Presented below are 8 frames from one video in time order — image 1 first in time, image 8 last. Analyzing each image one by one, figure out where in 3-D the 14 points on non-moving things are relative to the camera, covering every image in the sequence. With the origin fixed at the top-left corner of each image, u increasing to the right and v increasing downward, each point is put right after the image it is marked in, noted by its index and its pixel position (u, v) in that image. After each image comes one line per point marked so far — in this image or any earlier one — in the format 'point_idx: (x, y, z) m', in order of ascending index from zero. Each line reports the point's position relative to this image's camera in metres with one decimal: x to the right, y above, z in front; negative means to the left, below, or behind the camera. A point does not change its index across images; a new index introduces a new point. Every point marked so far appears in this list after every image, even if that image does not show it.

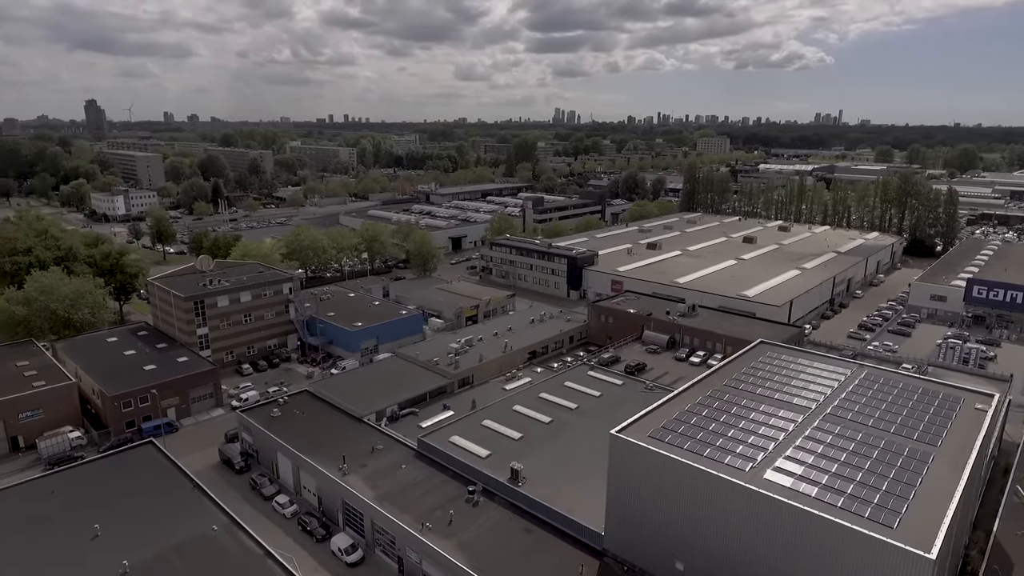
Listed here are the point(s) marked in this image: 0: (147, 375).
0: (-10.0, -2.4, +17.0) m
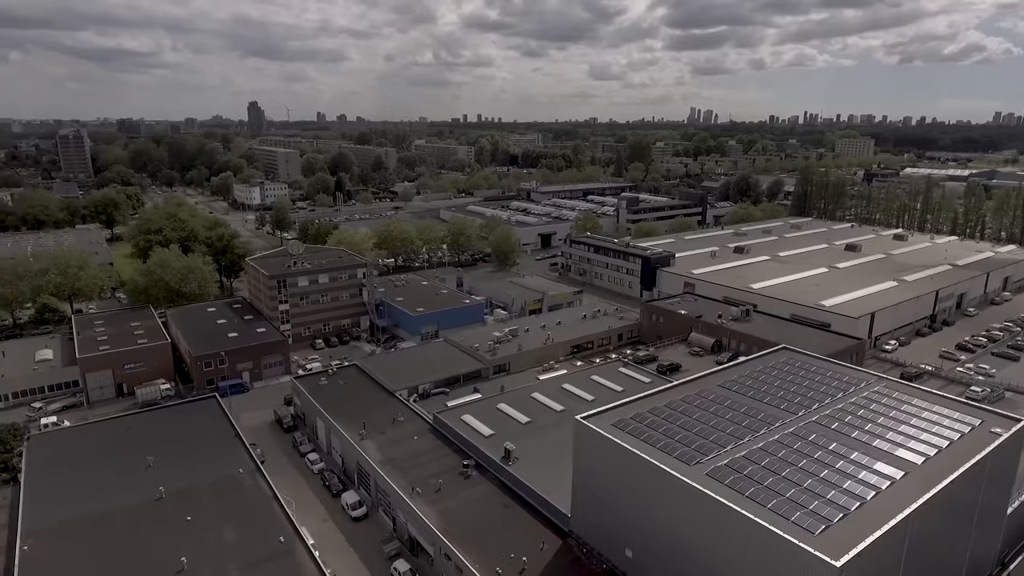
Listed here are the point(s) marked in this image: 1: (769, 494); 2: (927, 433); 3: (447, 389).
0: (-8.9, -1.7, +19.5) m
1: (+3.3, -2.7, +8.2) m
2: (+6.5, -2.3, +9.8) m
3: (-1.8, -2.7, +16.9) m
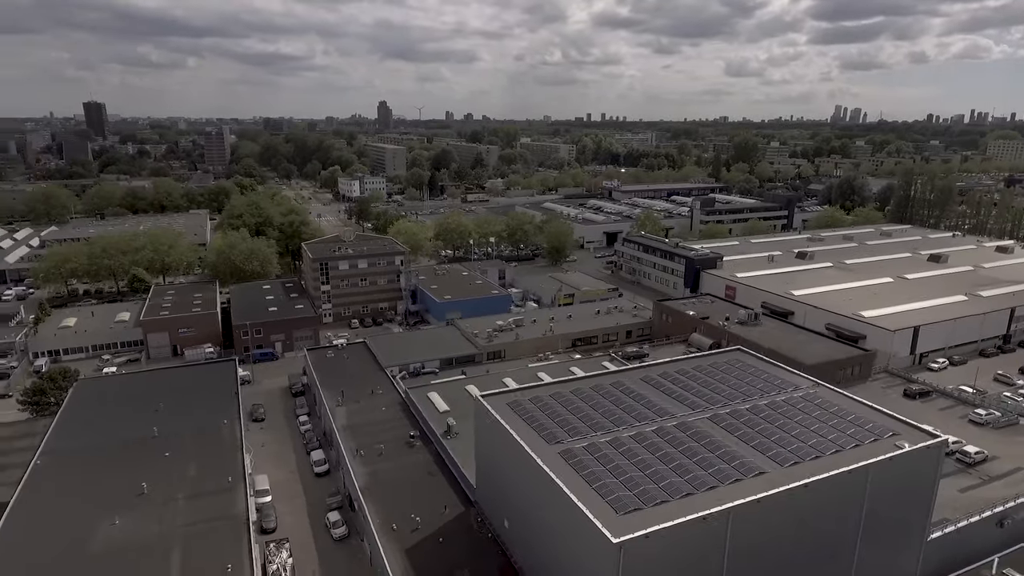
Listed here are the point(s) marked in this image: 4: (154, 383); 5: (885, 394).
0: (-8.6, -1.0, +21.9) m
1: (+1.2, -2.6, +8.6) m
2: (+4.6, -2.3, +9.5) m
3: (-2.2, -2.3, +18.0) m
4: (-9.4, -2.5, +16.5) m
5: (+9.2, -2.6, +15.5) m
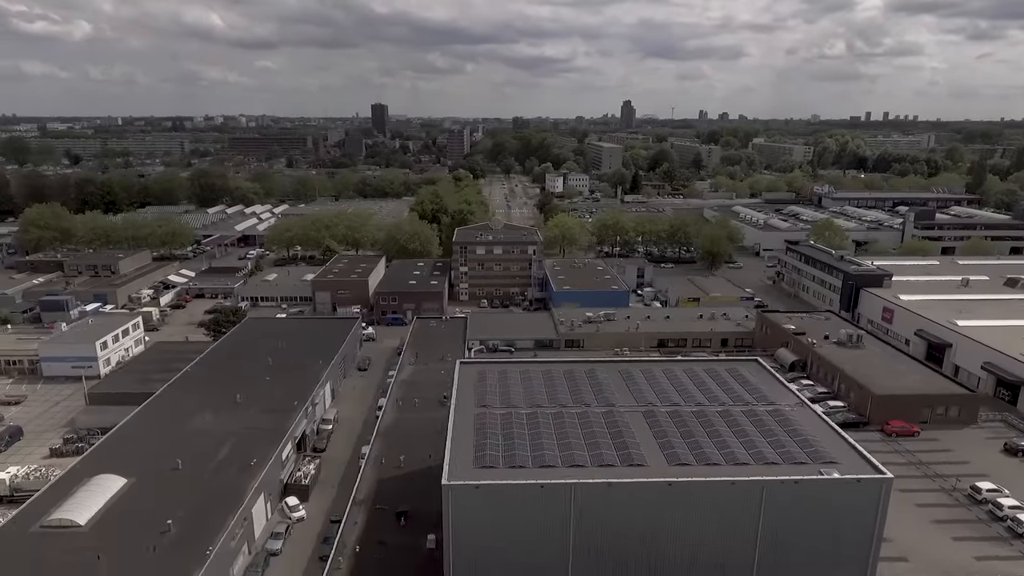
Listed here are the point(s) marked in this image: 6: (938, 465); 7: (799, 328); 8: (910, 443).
0: (-4.3, 0.0, +25.5) m
1: (-0.3, -2.3, +9.5) m
2: (+3.3, -2.4, +9.2) m
3: (0.0, -1.9, +19.6) m
4: (-7.2, -1.3, +20.8) m
5: (+9.7, -3.3, +13.1) m
6: (+8.3, -3.5, +12.3) m
7: (+8.2, -1.2, +18.0) m
8: (+8.3, -3.2, +13.1) m
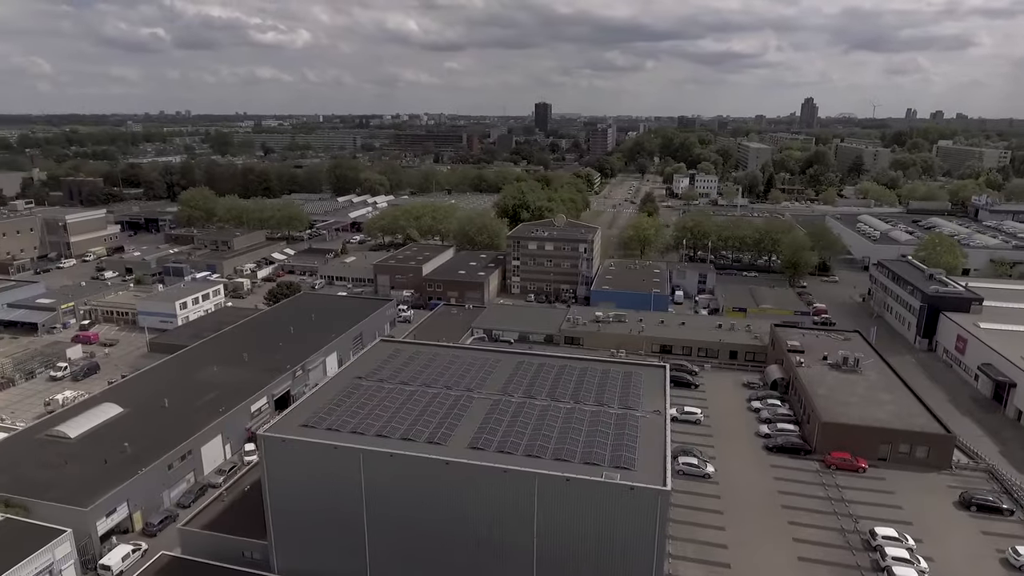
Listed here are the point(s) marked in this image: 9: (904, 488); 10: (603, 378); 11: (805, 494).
0: (-2.5, +0.5, +27.0) m
1: (-2.9, -2.0, +10.5) m
2: (+0.5, -2.3, +9.3) m
3: (+0.1, -1.7, +20.2) m
4: (-6.6, -0.6, +23.2) m
5: (+7.6, -3.7, +11.4) m
6: (+6.1, -3.8, +11.0) m
7: (+7.6, -1.5, +16.5) m
8: (+6.3, -3.6, +11.8) m
9: (+7.2, -3.7, +11.5) m
10: (+1.7, -1.7, +11.8) m
11: (+5.3, -3.7, +11.3) m
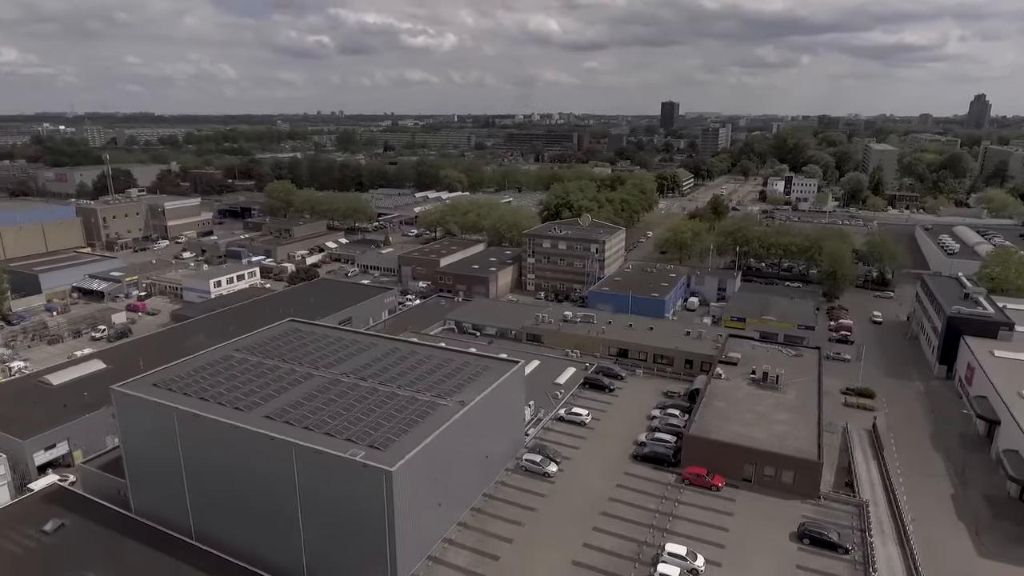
0: (-2.0, +0.8, +27.9) m
1: (-5.9, -1.6, +11.9) m
2: (-2.9, -2.1, +10.0) m
3: (-1.0, -1.5, +20.7) m
4: (-6.9, -0.1, +25.0) m
5: (+4.4, -3.9, +10.6) m
6: (+2.9, -3.9, +10.5) m
7: (+5.6, -1.8, +15.6) m
8: (+3.3, -3.7, +11.3) m
9: (+4.1, -3.9, +10.8) m
10: (-1.1, -1.6, +12.2) m
11: (+2.2, -3.8, +11.0) m
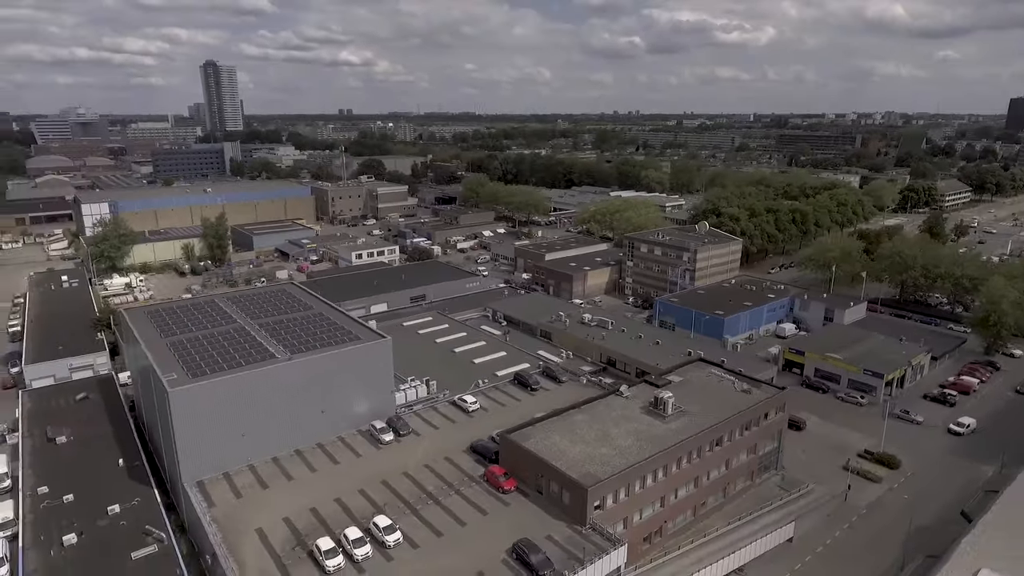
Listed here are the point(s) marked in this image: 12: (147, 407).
0: (+2.3, +1.0, +28.6) m
1: (-8.3, -0.5, +15.9) m
2: (-6.5, -1.4, +12.9) m
3: (-0.2, -1.2, +21.8) m
4: (-3.4, +0.7, +28.1) m
5: (+0.1, -4.0, +10.4) m
6: (-1.3, -3.8, +11.0) m
7: (+3.5, -2.1, +14.4) m
8: (-0.6, -3.7, +11.5) m
9: (-0.1, -3.9, +10.7) m
10: (-3.9, -1.1, +14.1) m
11: (-1.7, -3.6, +11.8) m
12: (-8.2, -2.7, +14.1) m
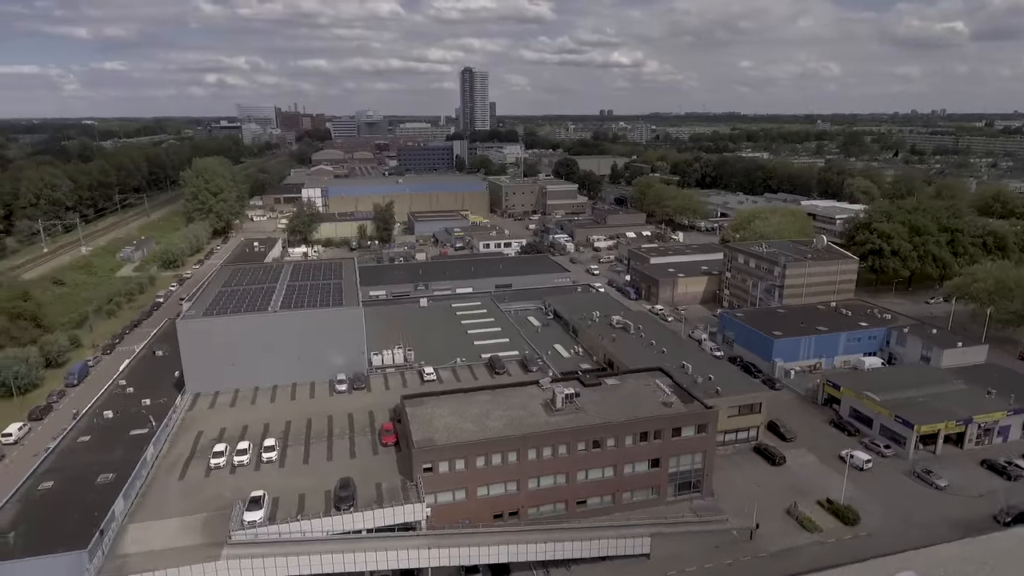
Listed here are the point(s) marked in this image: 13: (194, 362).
0: (+6.6, +0.7, +28.1) m
1: (-8.2, +0.6, +20.5) m
2: (-7.7, -0.4, +17.0) m
3: (+1.5, -1.1, +22.8) m
4: (+1.1, +1.1, +29.9) m
5: (-2.9, -3.6, +12.2) m
6: (-4.0, -3.3, +13.3) m
7: (+1.9, -2.2, +14.6) m
8: (-3.1, -3.2, +13.5) m
9: (-3.0, -3.5, +12.6) m
10: (-4.9, -0.4, +17.1) m
11: (-4.0, -3.1, +14.2) m
12: (-9.0, -1.5, +18.7) m
13: (-7.8, -1.9, +15.5) m
